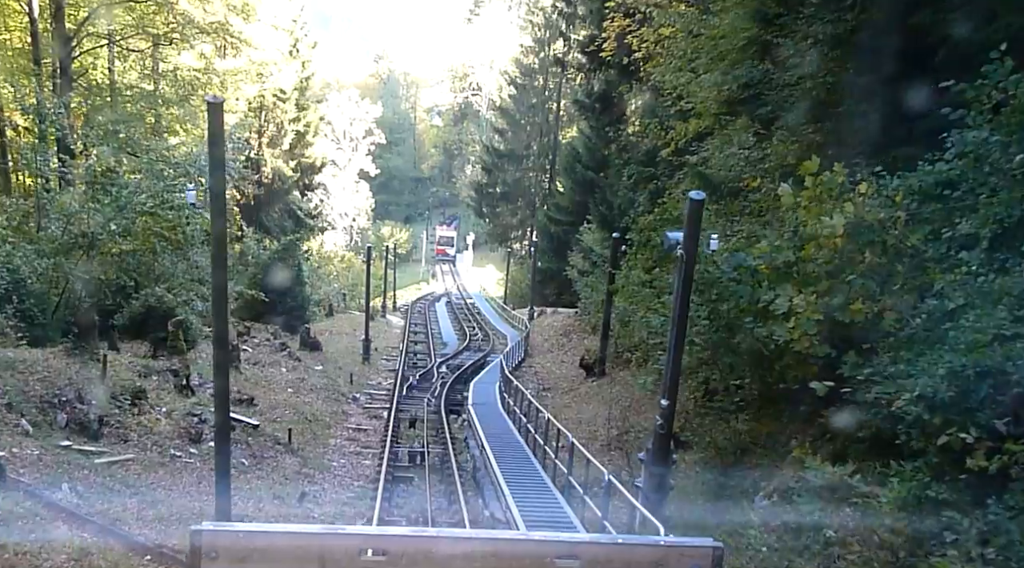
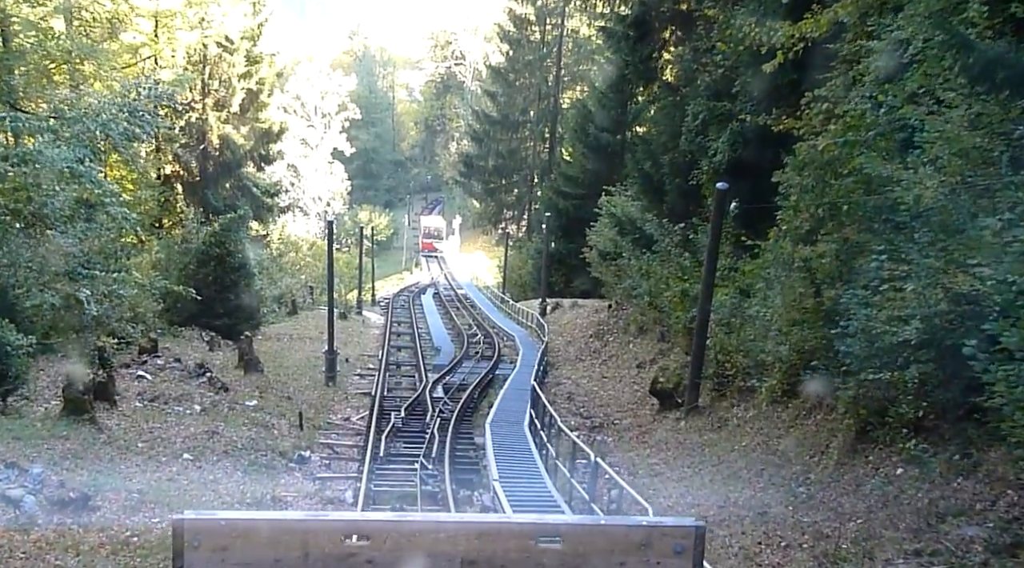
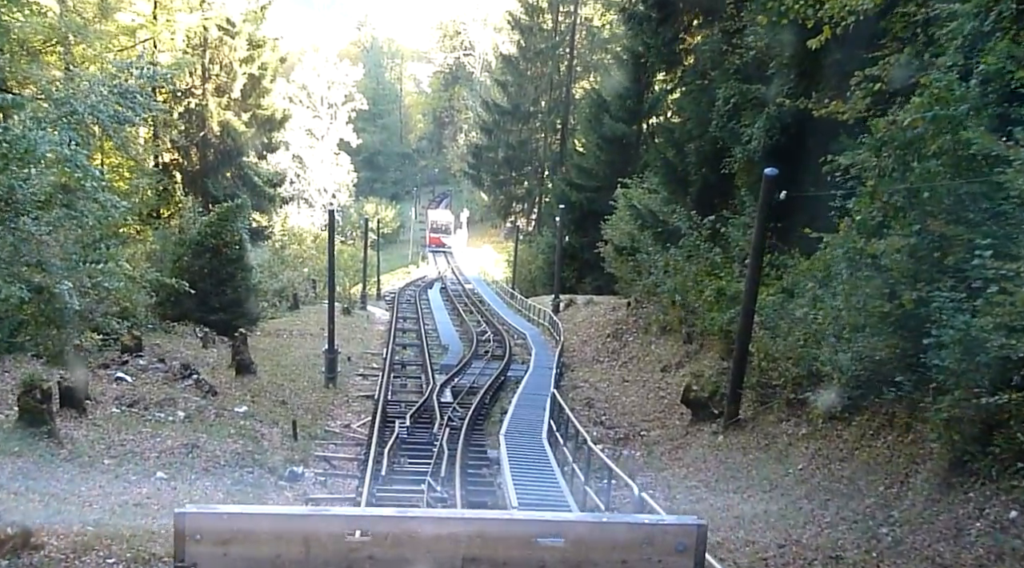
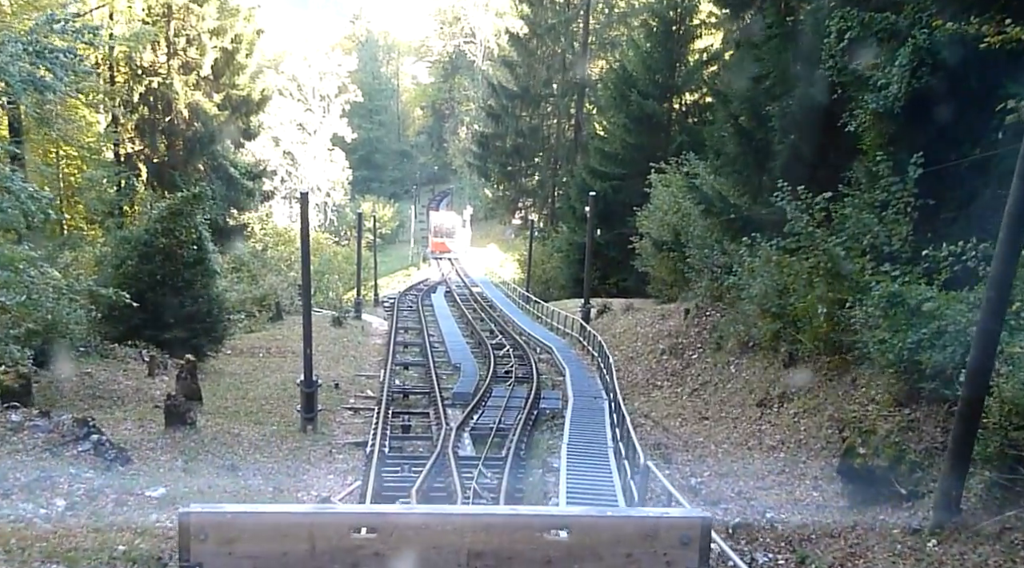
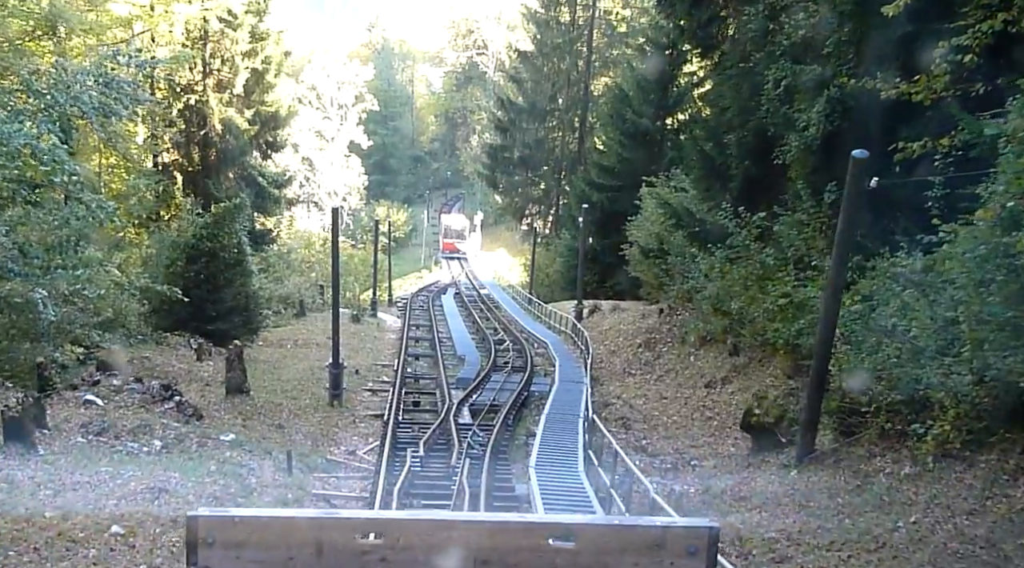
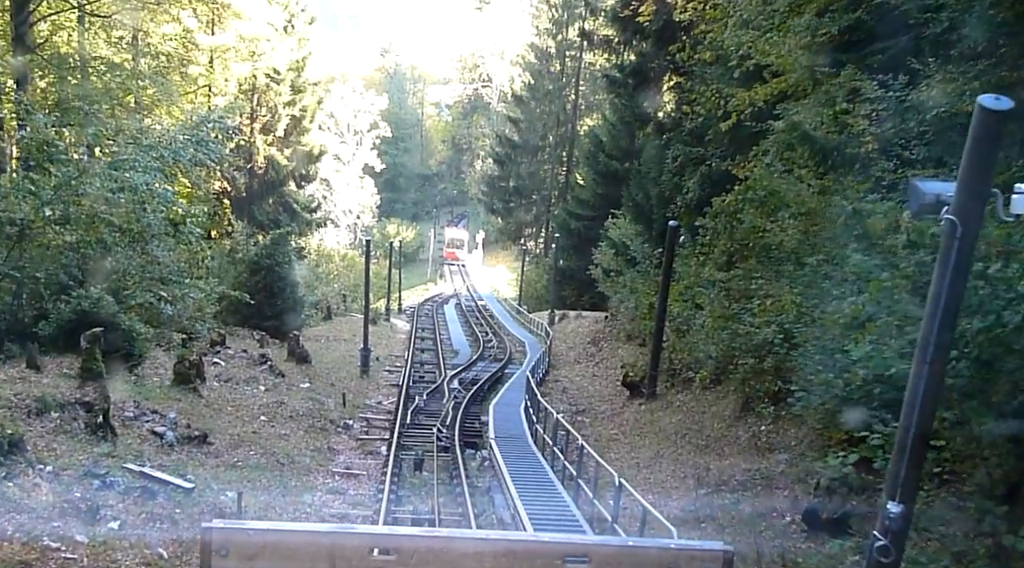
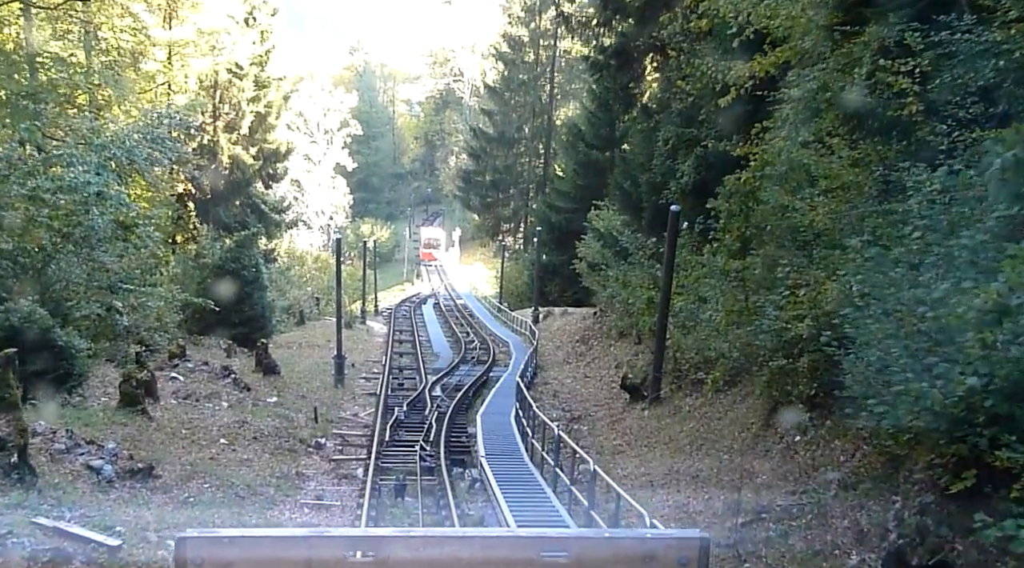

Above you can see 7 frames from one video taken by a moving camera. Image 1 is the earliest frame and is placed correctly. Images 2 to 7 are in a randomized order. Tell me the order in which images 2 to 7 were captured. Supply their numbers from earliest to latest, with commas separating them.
6, 7, 2, 3, 5, 4
